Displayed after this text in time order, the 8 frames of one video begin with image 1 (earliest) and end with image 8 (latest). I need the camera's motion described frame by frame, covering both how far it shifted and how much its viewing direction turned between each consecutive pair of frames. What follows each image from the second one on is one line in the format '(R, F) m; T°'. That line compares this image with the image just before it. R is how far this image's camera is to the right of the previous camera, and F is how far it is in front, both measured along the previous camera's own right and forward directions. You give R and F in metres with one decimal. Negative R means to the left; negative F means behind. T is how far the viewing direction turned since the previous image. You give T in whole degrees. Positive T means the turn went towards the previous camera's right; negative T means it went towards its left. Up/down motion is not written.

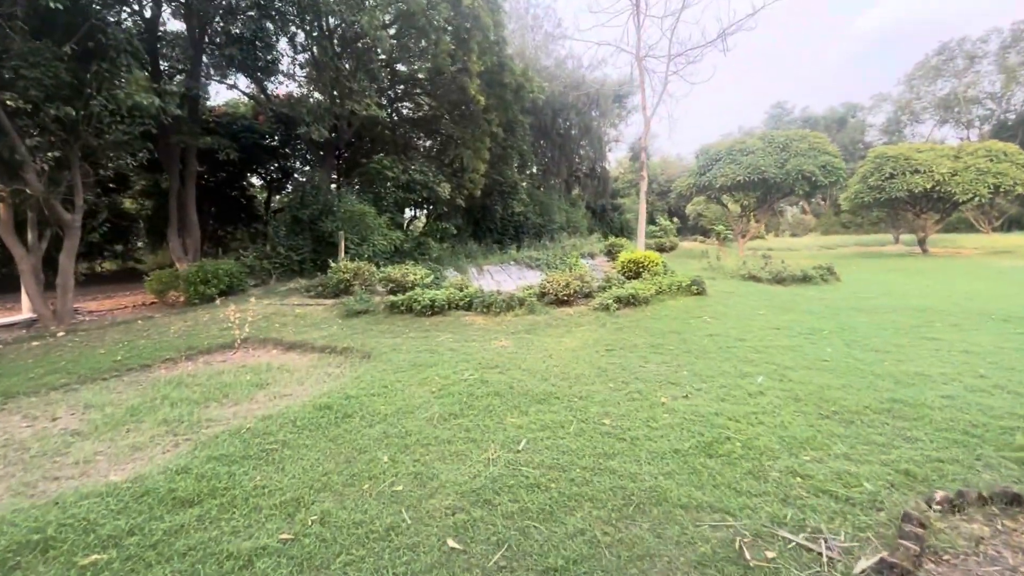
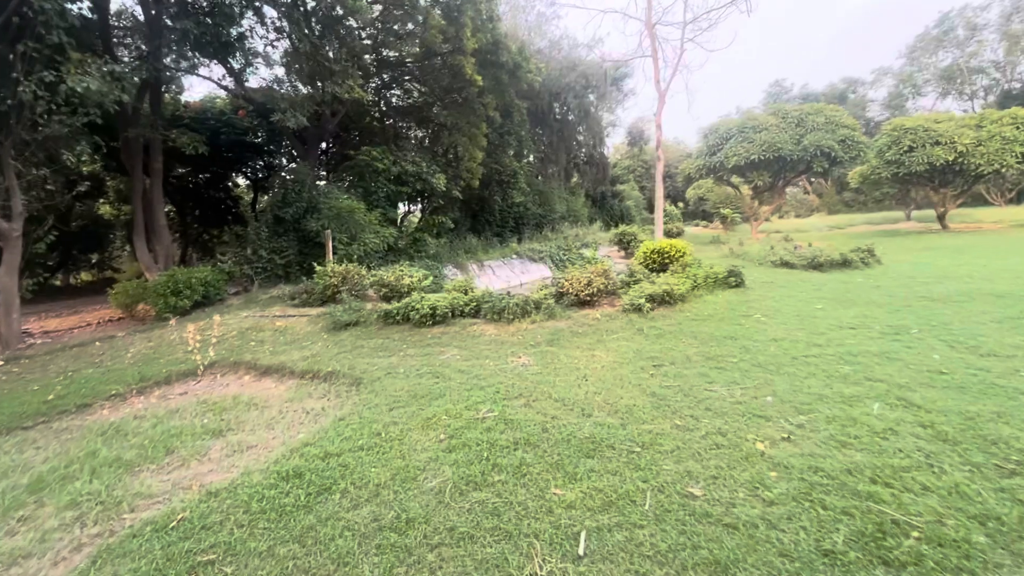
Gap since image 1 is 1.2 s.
(-0.2, +1.0) m; 0°
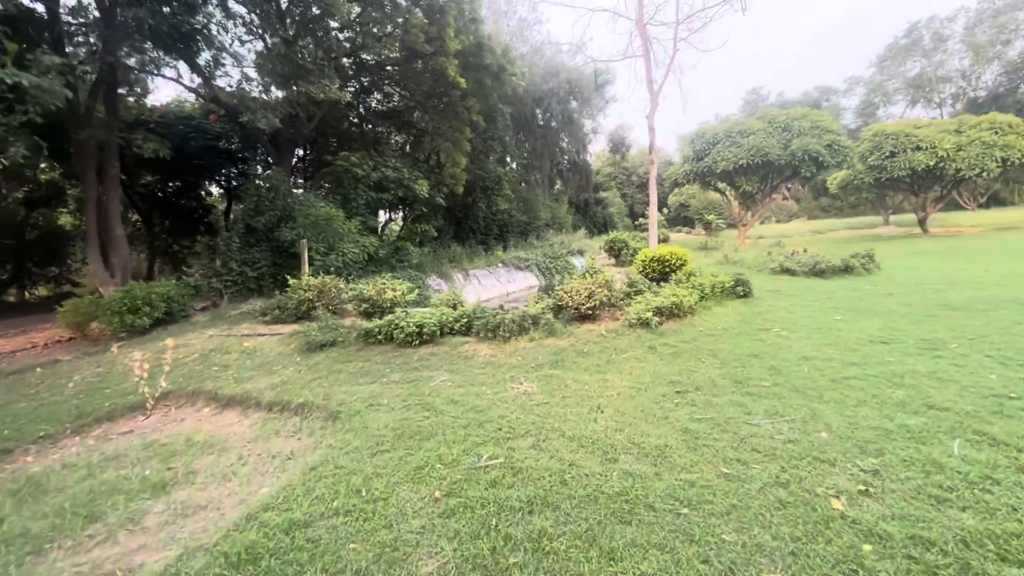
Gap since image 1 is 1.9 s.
(-0.1, +0.5) m; +2°
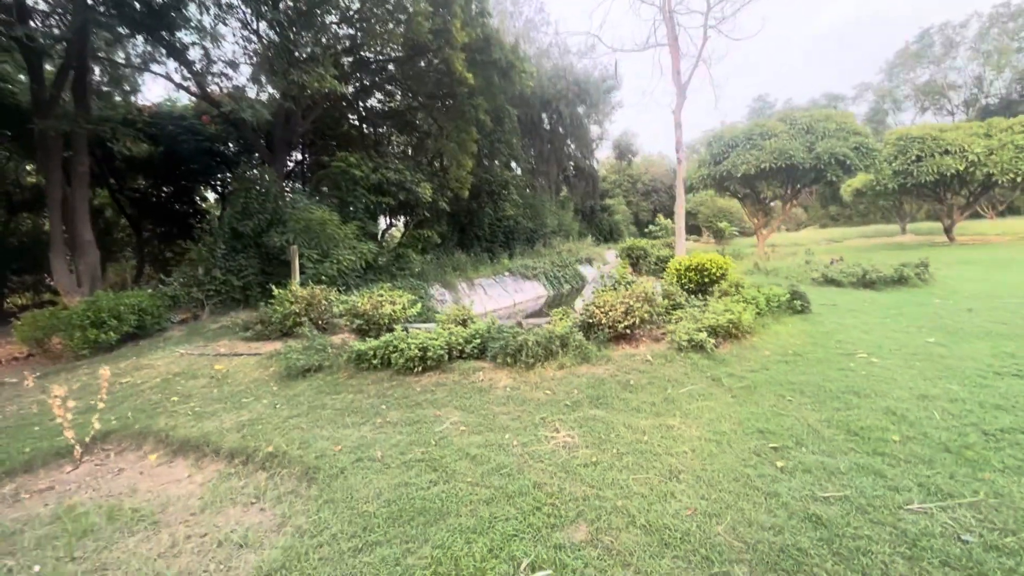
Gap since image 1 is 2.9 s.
(-0.2, +0.9) m; 0°
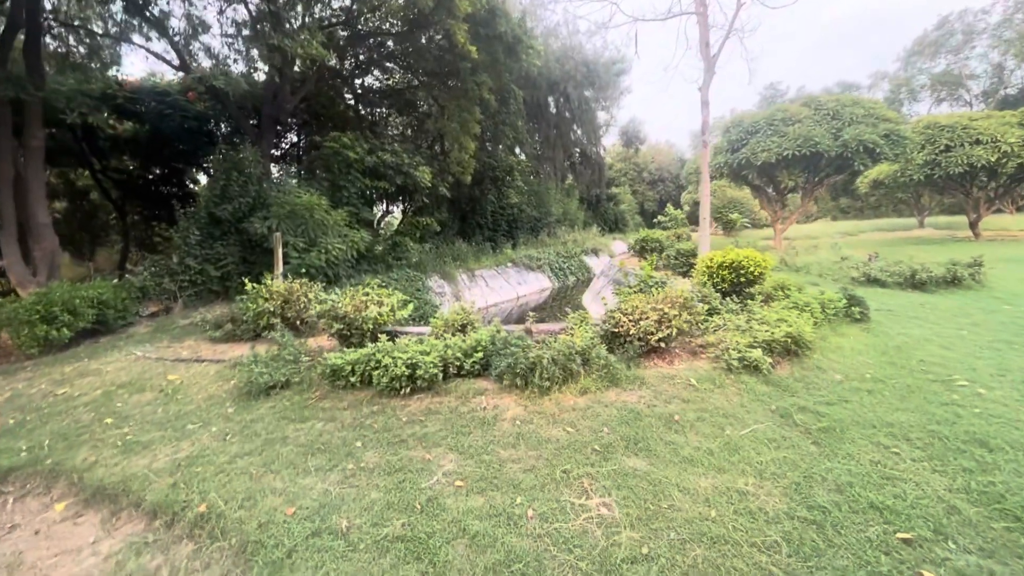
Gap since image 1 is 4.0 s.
(-0.1, +0.8) m; 0°
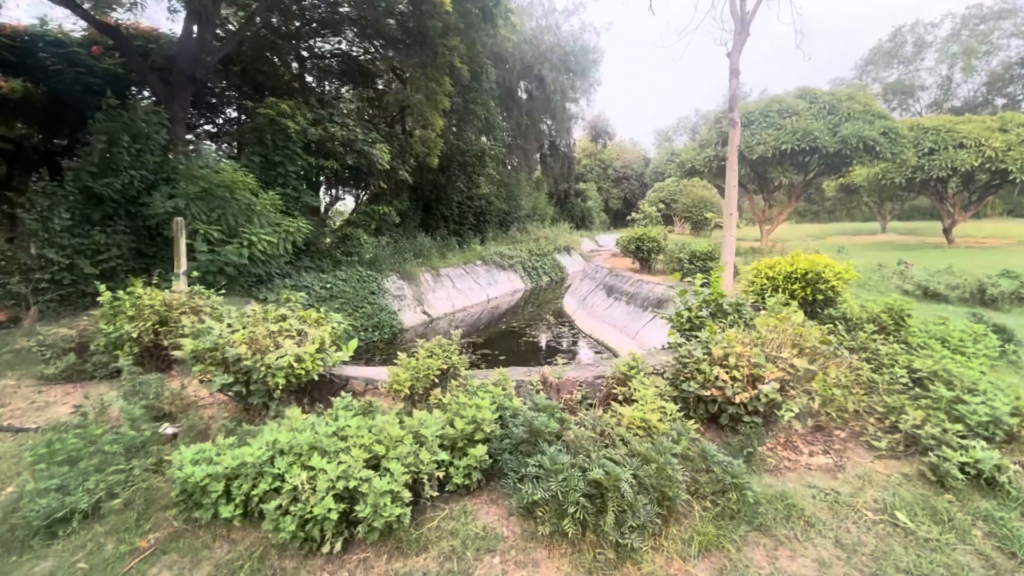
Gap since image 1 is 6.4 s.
(-0.3, +1.6) m; +5°
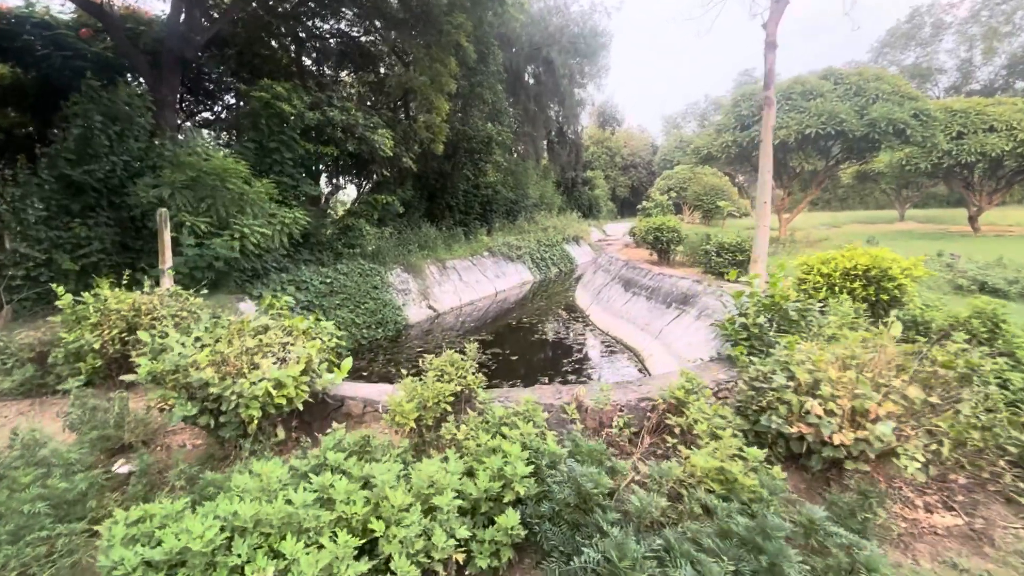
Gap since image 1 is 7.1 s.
(-0.1, +0.5) m; -1°
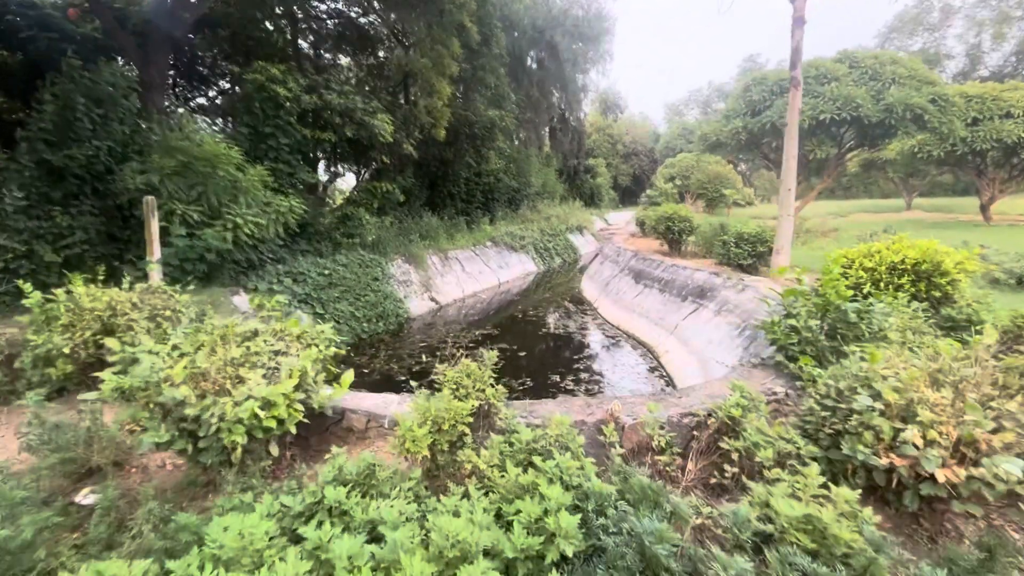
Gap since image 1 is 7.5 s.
(-0.1, +0.3) m; 0°
